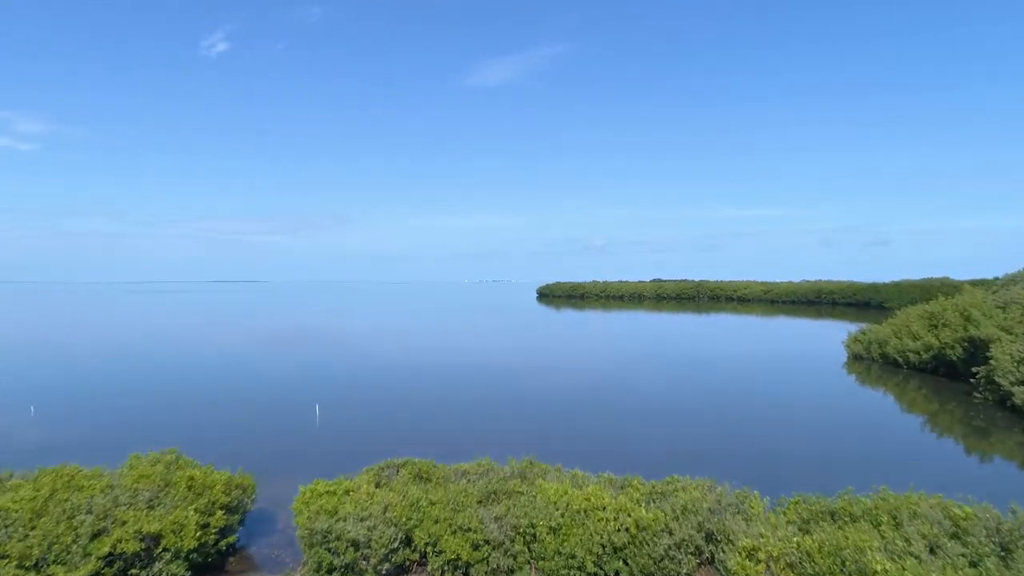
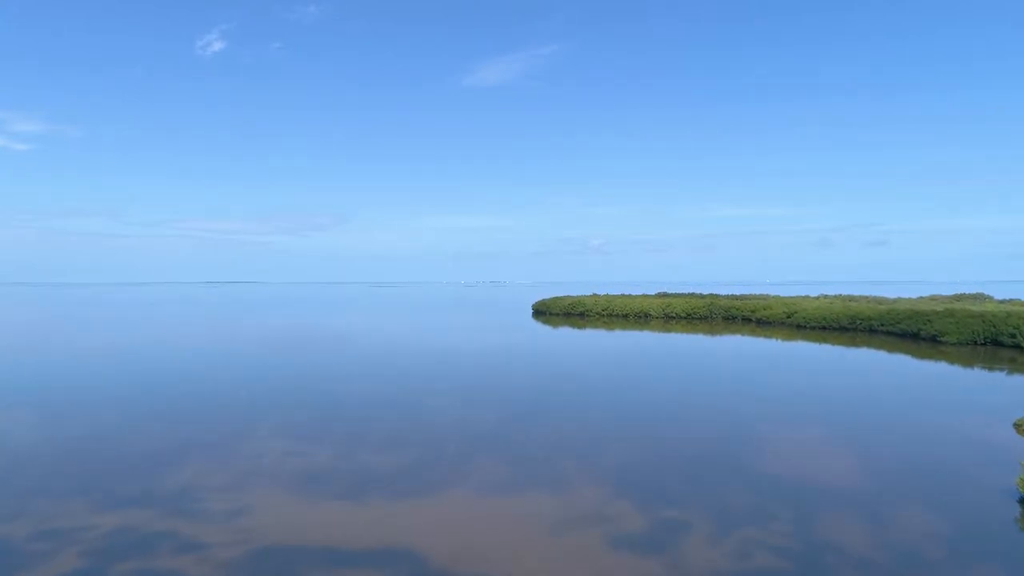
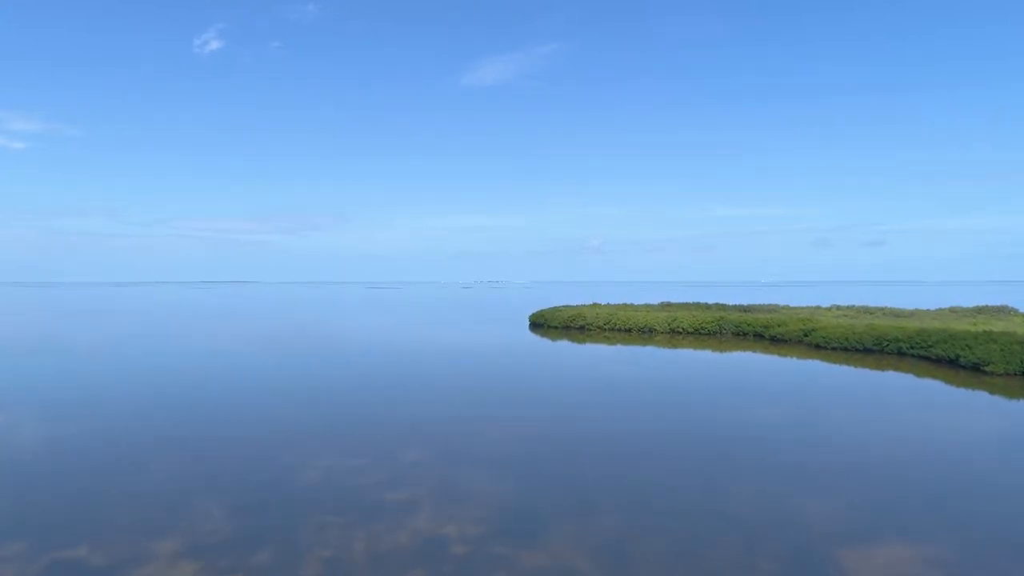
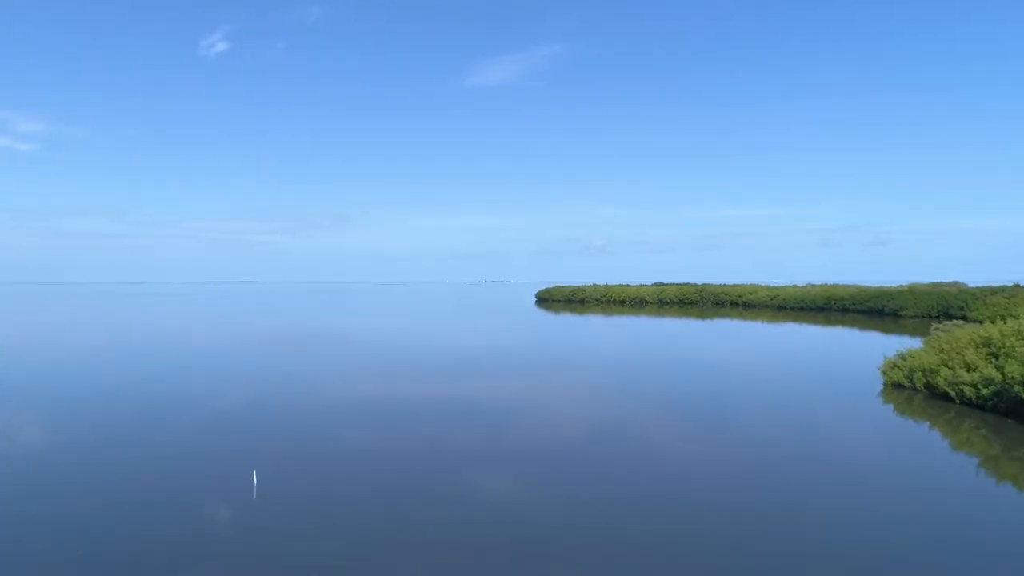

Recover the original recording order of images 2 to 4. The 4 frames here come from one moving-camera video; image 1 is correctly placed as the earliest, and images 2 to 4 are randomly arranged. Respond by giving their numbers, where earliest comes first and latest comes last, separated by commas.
4, 2, 3
